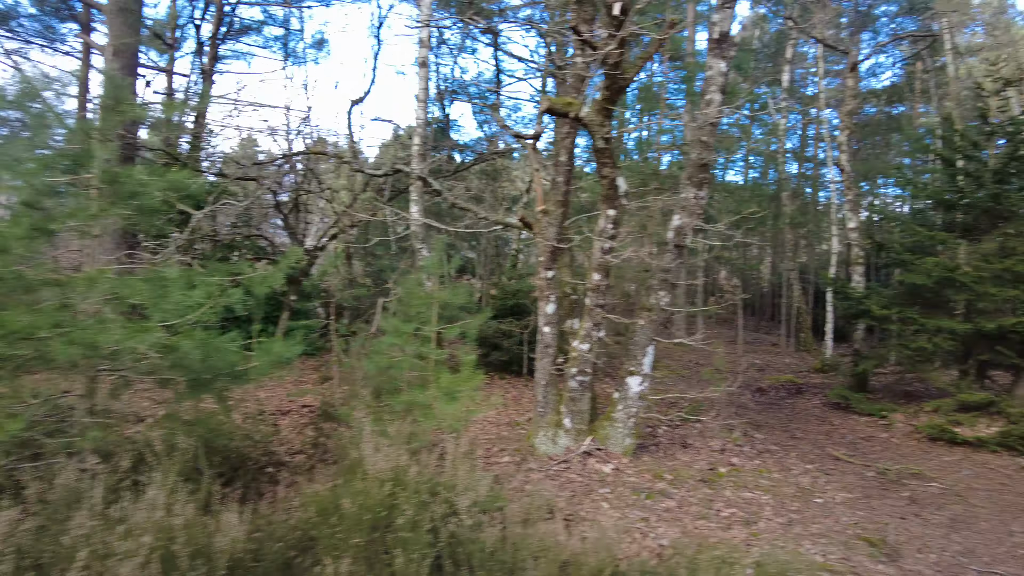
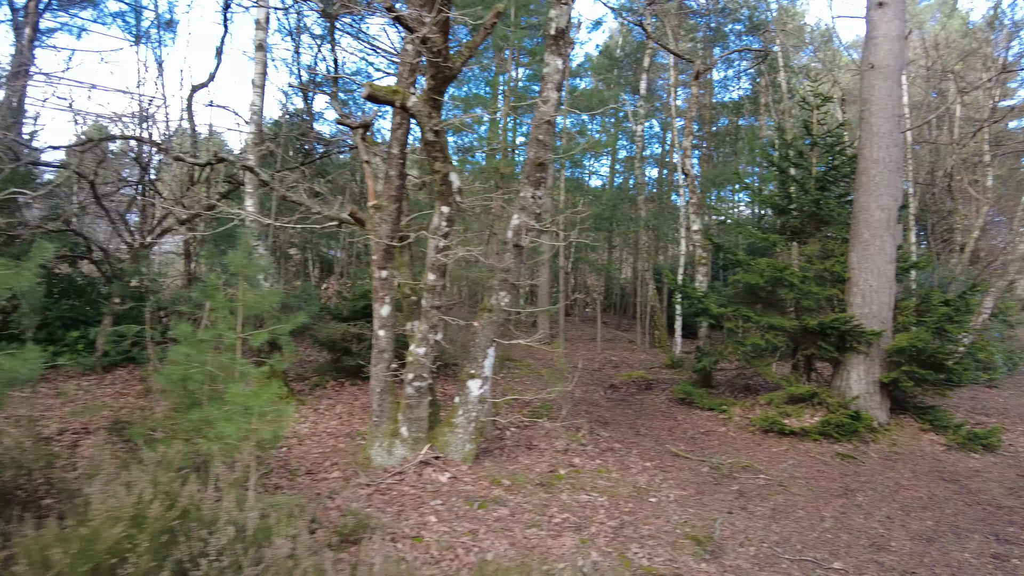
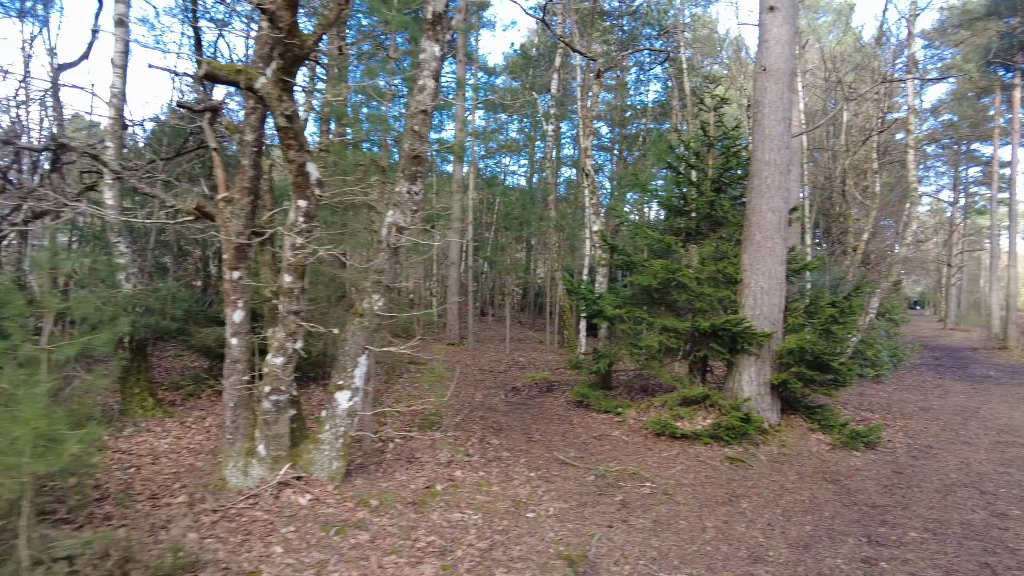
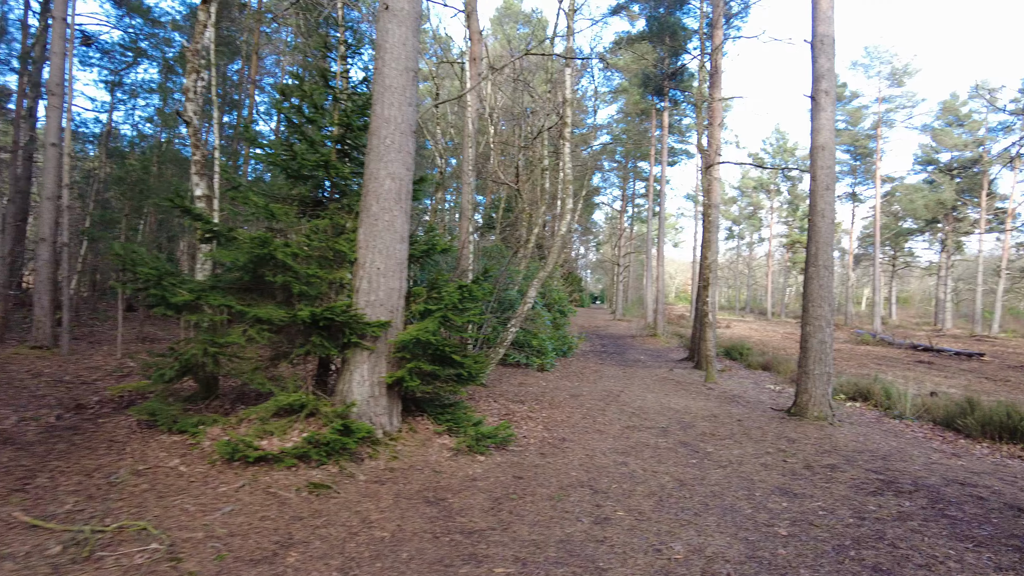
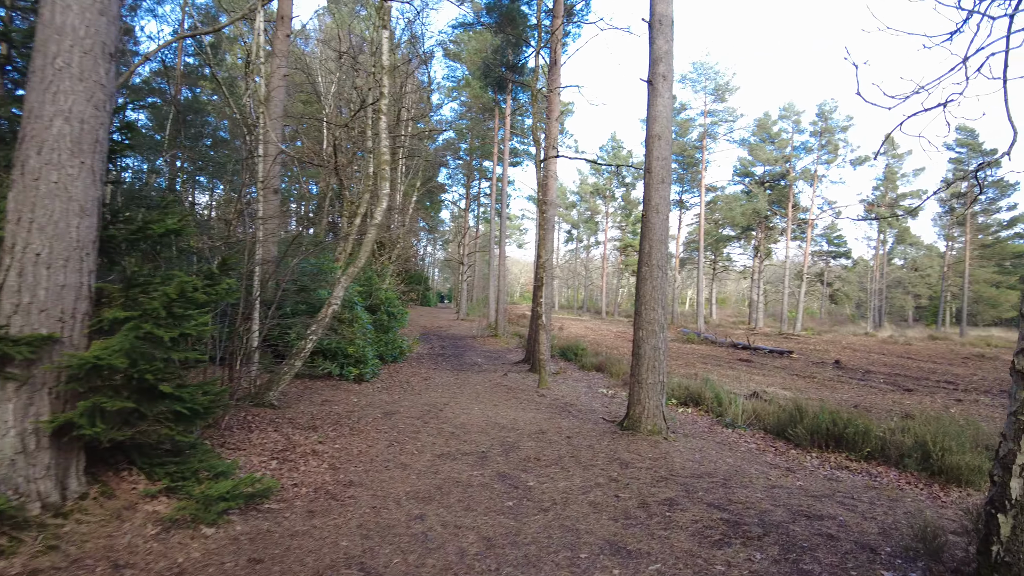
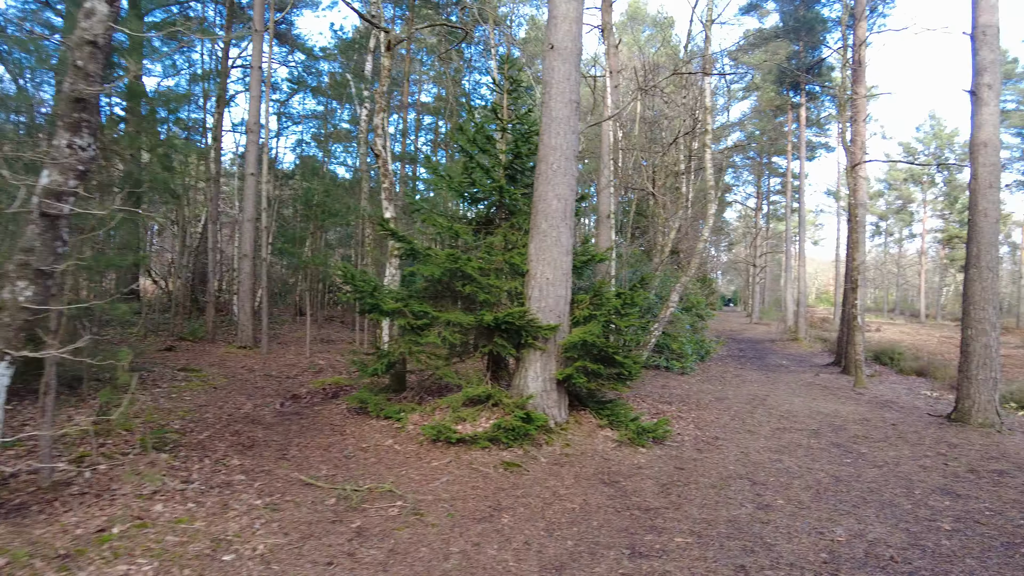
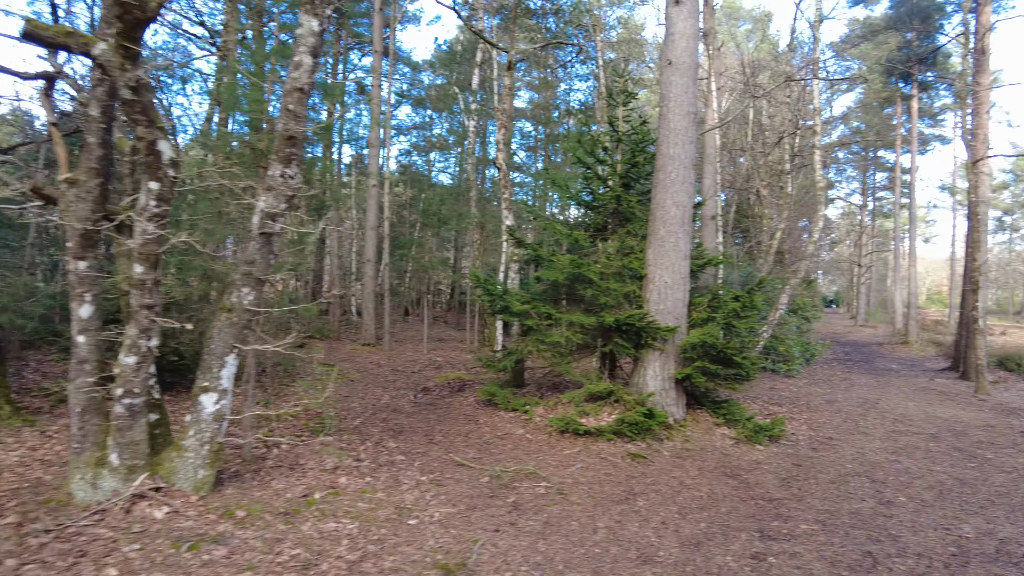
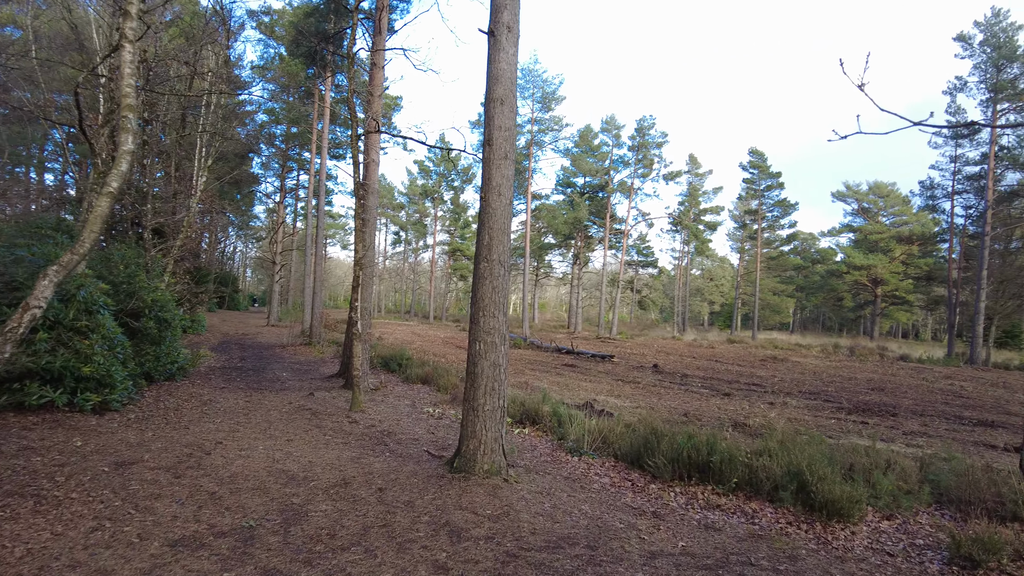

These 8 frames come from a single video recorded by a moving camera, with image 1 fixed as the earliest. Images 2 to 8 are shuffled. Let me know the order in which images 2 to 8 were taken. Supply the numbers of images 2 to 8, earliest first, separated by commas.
2, 3, 7, 6, 4, 5, 8
